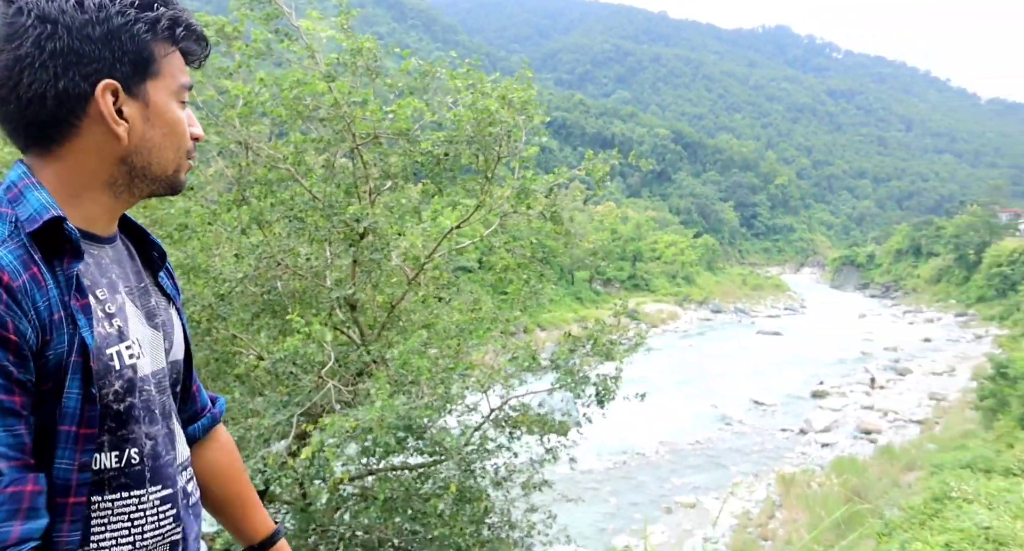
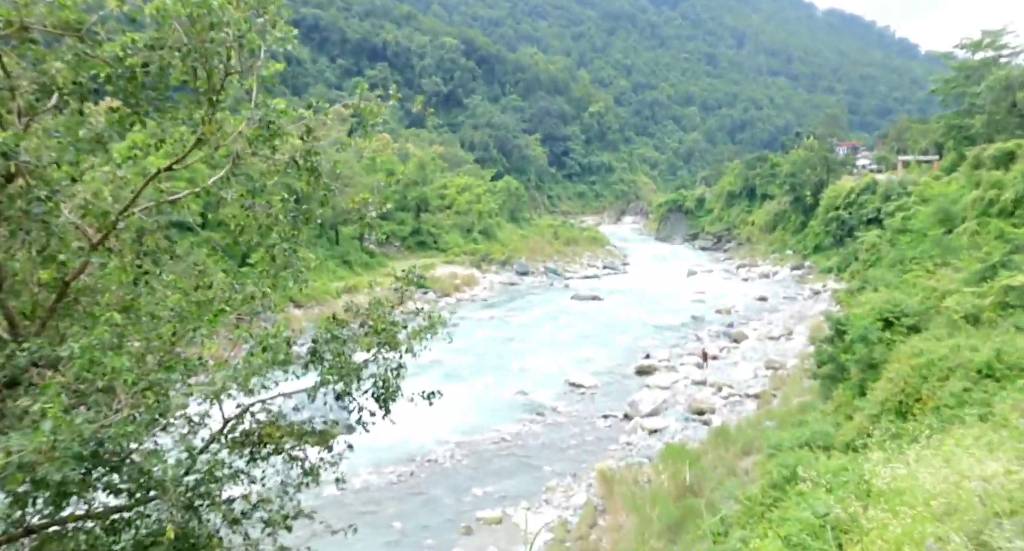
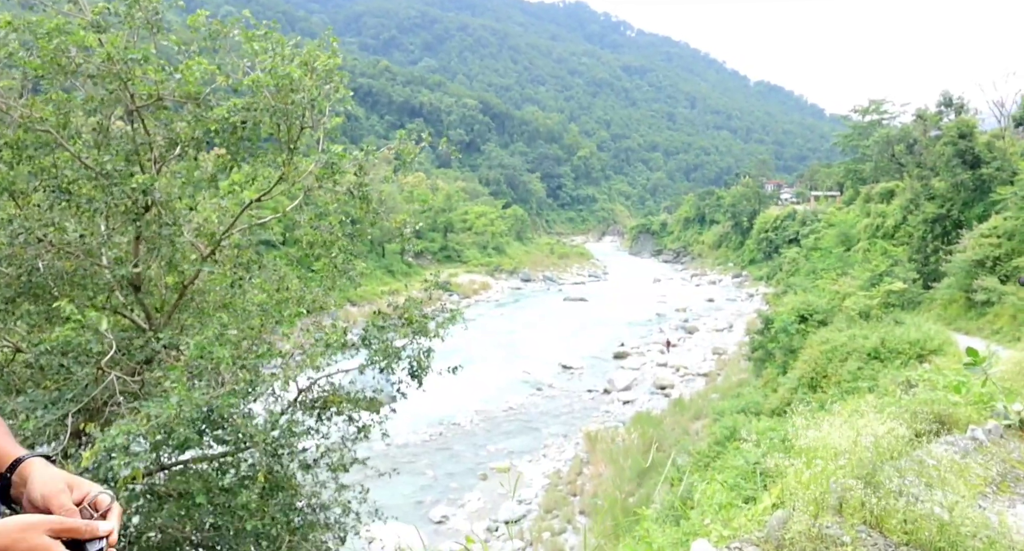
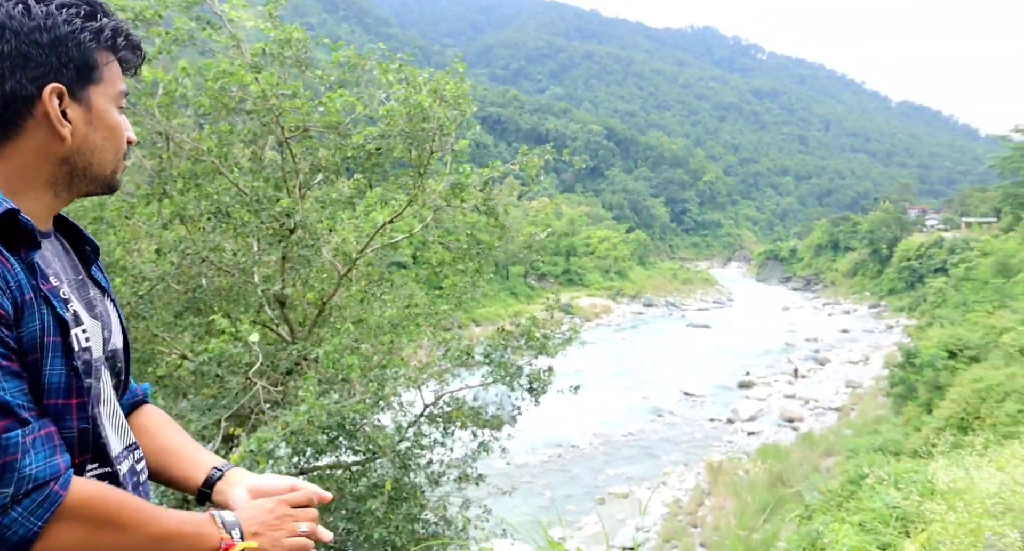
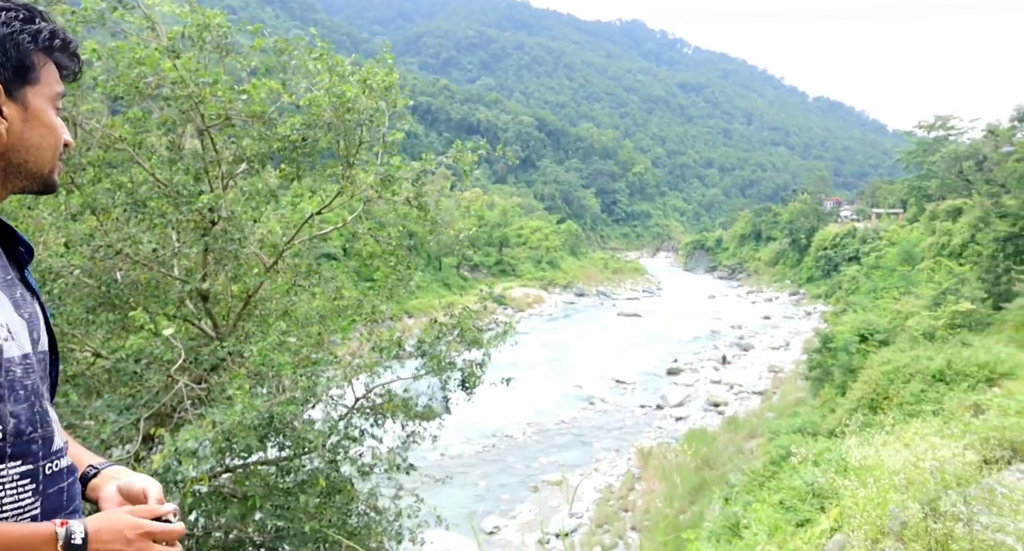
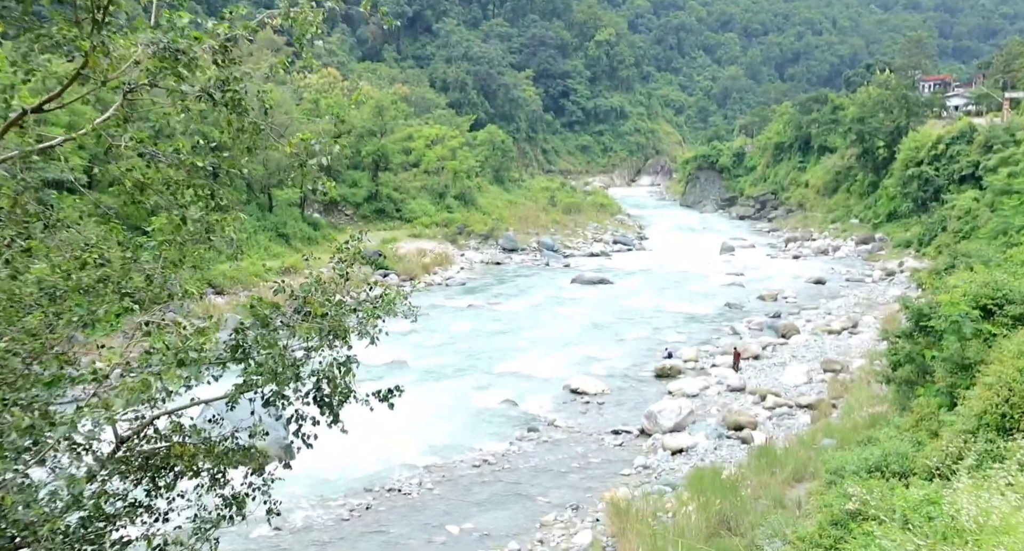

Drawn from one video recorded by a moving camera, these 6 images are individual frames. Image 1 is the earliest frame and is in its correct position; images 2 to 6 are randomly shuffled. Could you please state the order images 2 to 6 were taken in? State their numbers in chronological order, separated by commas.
4, 5, 3, 2, 6
